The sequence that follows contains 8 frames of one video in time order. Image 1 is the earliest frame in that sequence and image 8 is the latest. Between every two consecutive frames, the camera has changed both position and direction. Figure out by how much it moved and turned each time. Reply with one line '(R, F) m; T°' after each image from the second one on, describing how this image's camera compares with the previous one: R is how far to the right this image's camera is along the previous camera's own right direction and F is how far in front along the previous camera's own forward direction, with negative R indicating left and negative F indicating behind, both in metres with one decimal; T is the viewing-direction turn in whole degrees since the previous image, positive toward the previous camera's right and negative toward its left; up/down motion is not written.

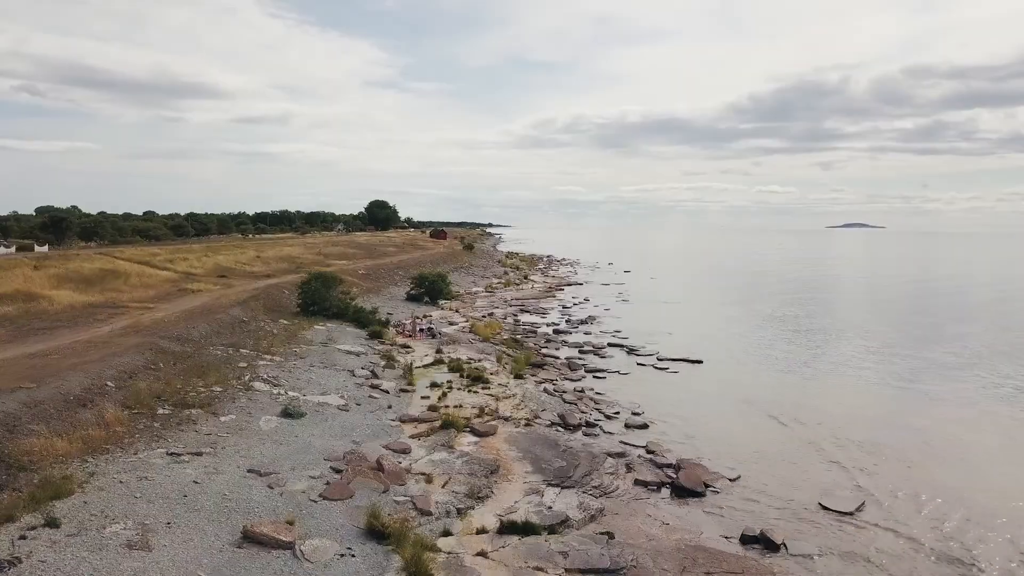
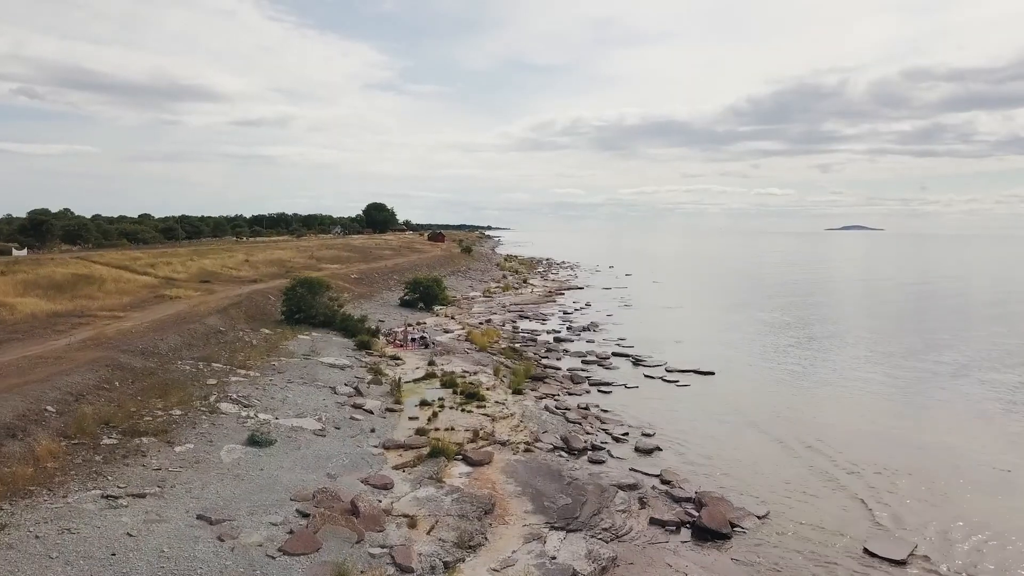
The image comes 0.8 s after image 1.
(0.0, +1.8) m; 0°
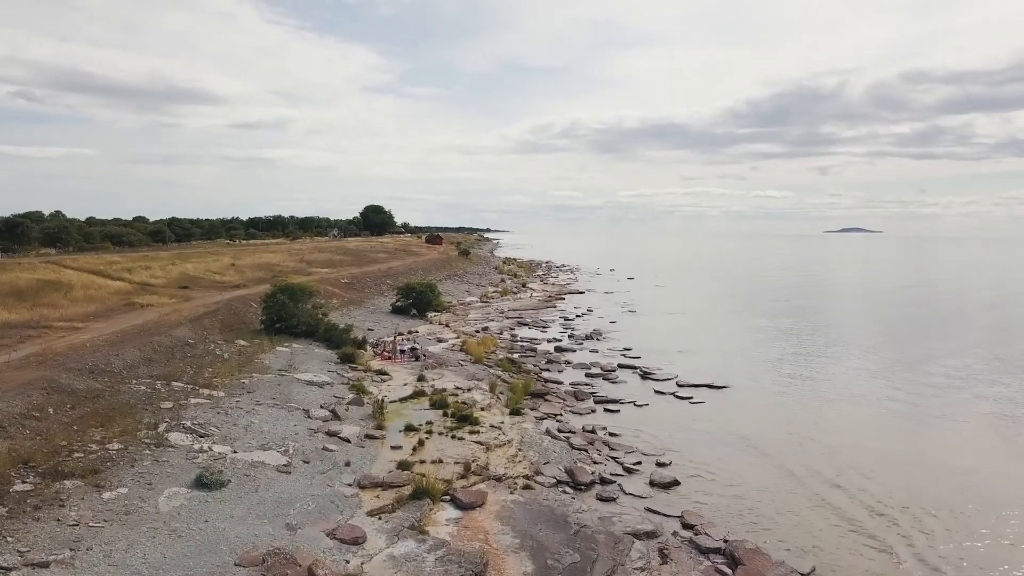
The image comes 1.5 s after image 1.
(0.0, +2.1) m; 0°
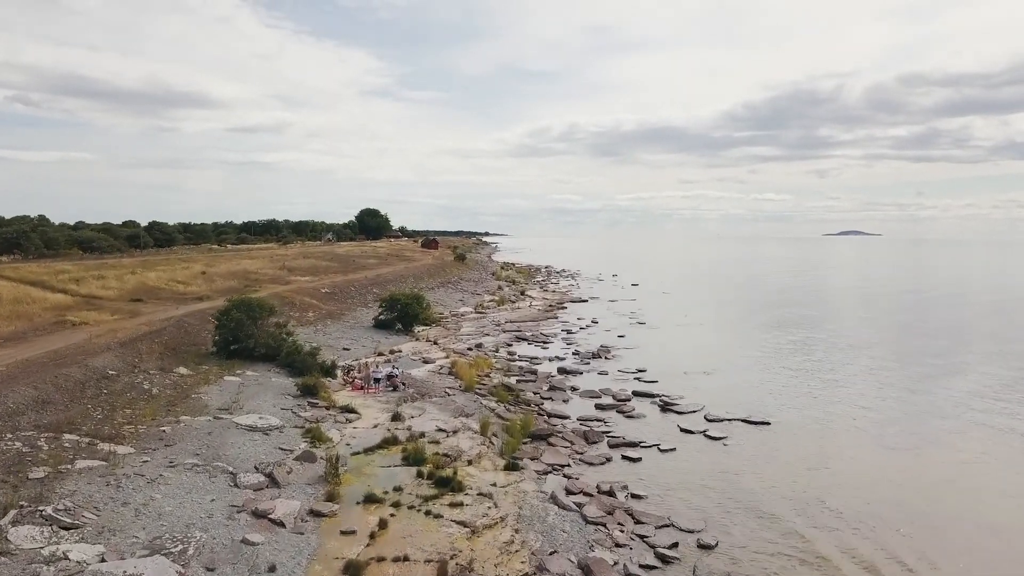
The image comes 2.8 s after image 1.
(+0.1, +4.0) m; 0°
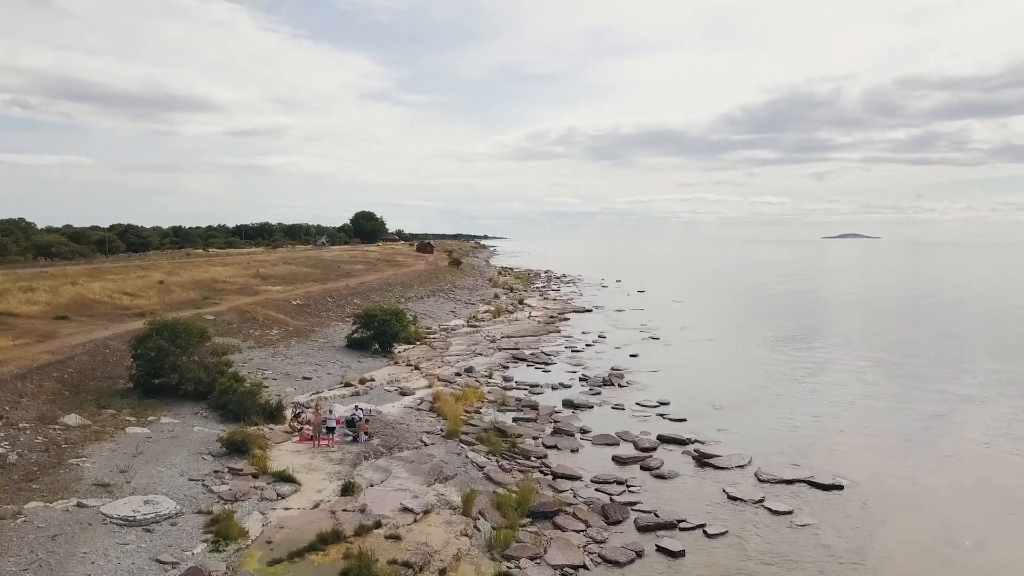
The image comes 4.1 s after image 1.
(+0.1, +4.7) m; 0°
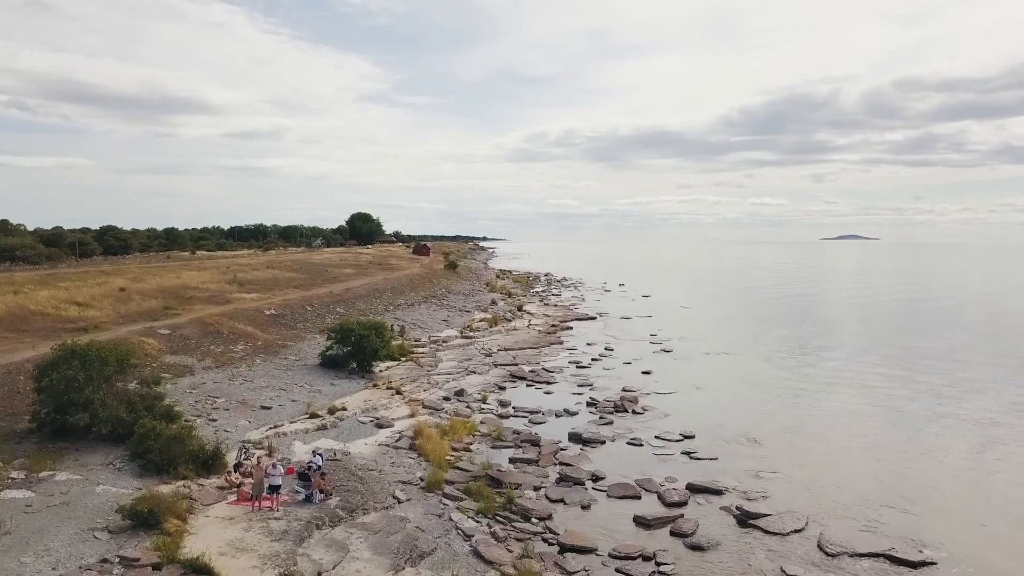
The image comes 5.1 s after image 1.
(+0.1, +3.5) m; 0°
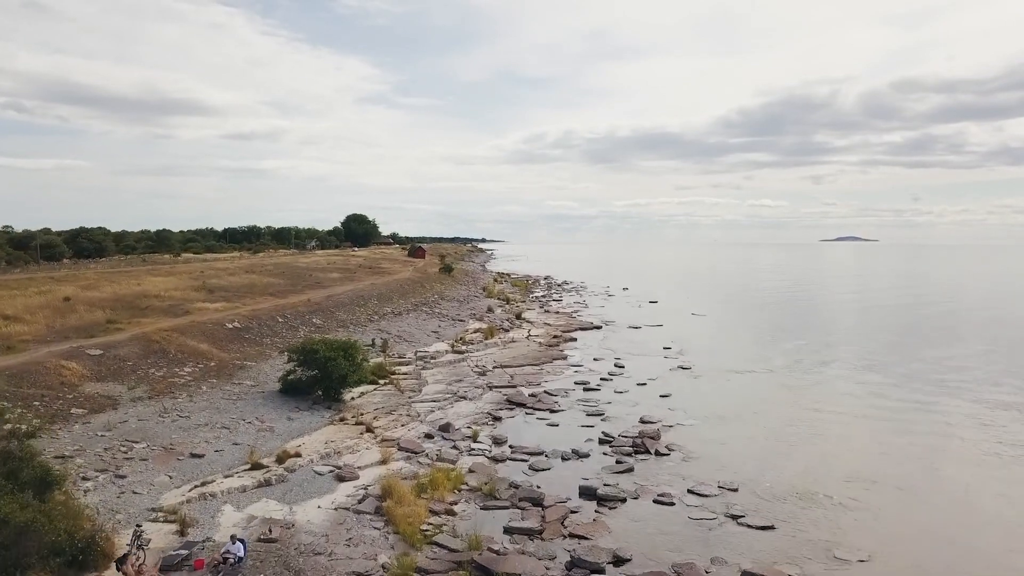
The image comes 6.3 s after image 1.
(+0.1, +3.9) m; 0°
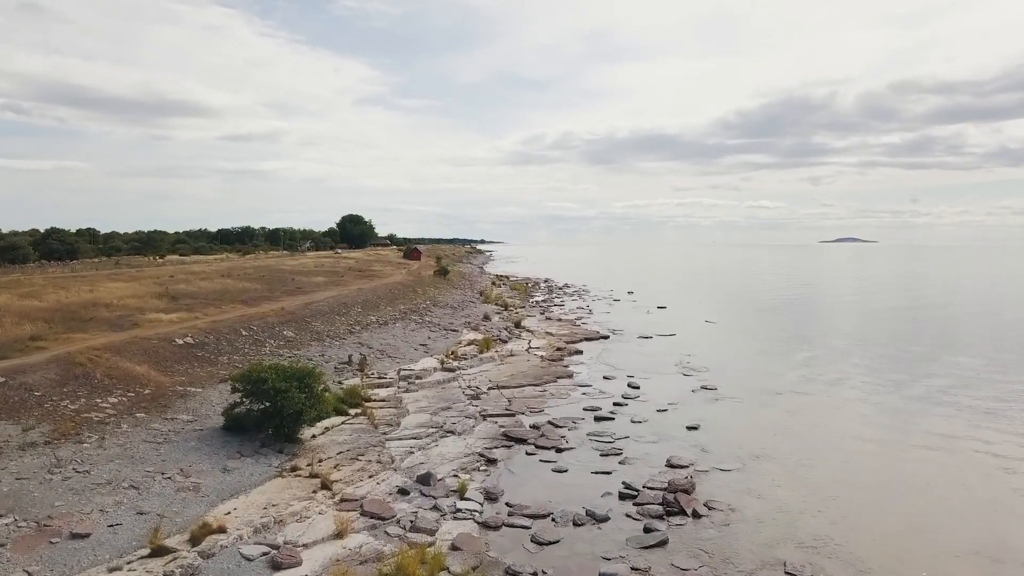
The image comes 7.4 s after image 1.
(0.0, +3.9) m; 0°
